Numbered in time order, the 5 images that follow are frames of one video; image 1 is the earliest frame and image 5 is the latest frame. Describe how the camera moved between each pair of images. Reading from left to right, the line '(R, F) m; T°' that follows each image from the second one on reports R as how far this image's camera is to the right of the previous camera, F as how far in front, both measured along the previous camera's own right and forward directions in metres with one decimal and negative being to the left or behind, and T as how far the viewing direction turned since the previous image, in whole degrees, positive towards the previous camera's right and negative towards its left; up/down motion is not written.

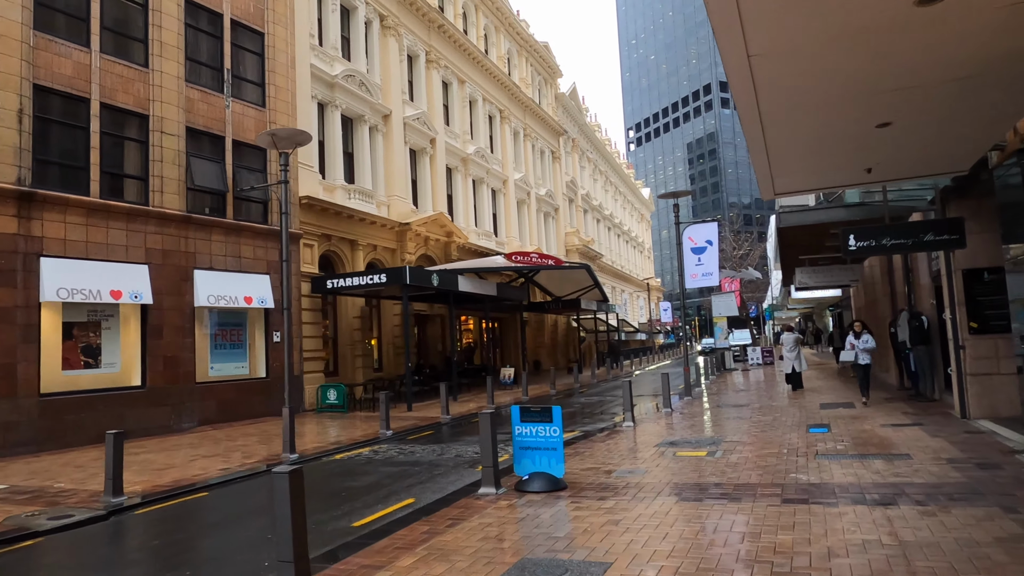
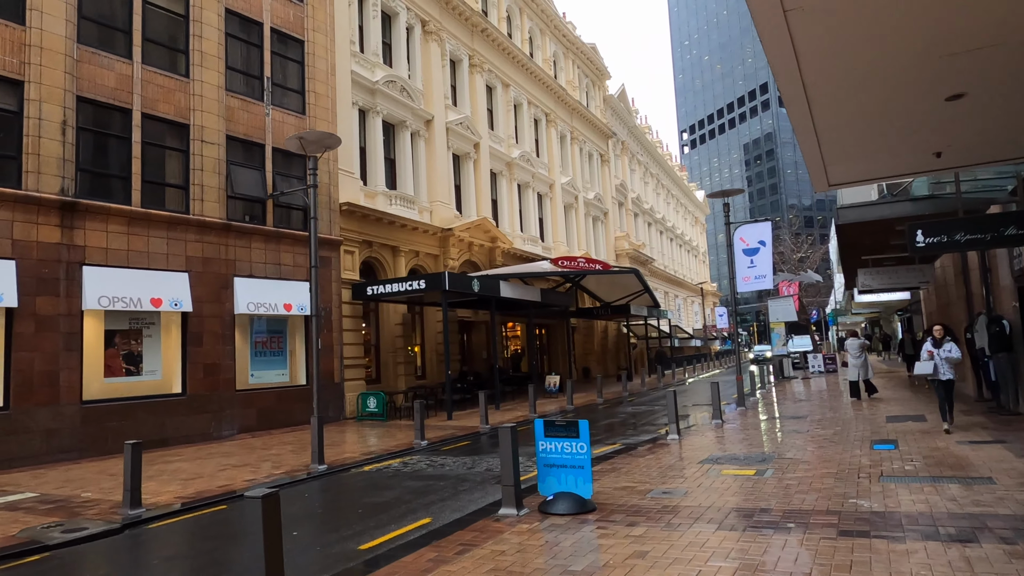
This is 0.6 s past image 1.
(+0.3, +0.6) m; -5°
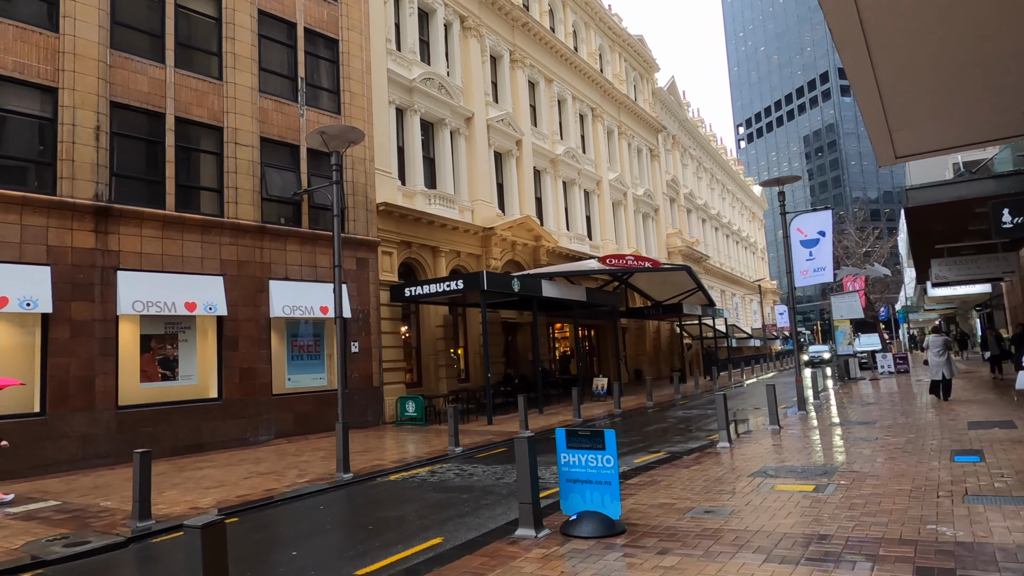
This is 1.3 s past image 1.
(+0.4, +0.8) m; -5°
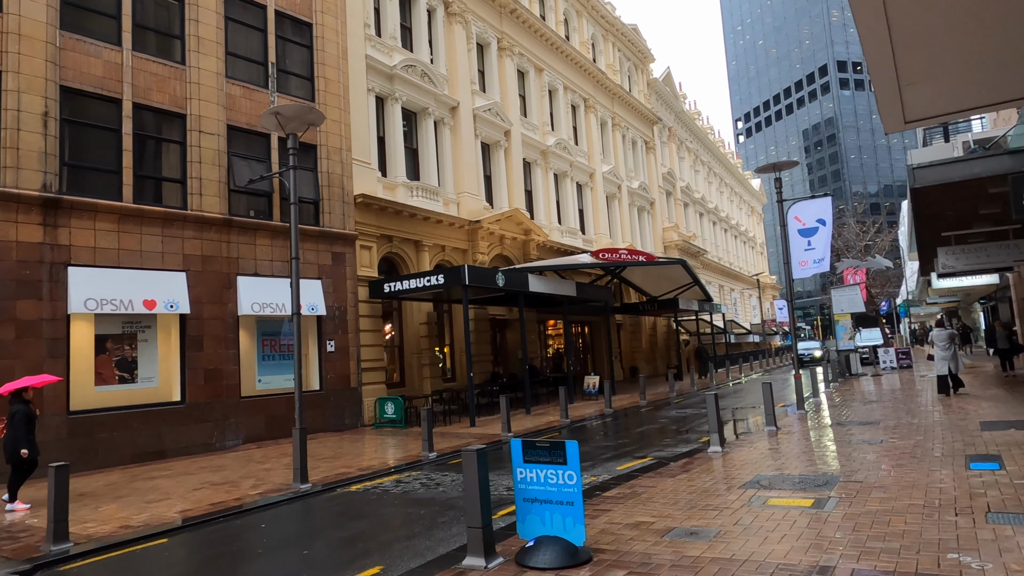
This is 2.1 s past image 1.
(+0.4, +0.9) m; 0°
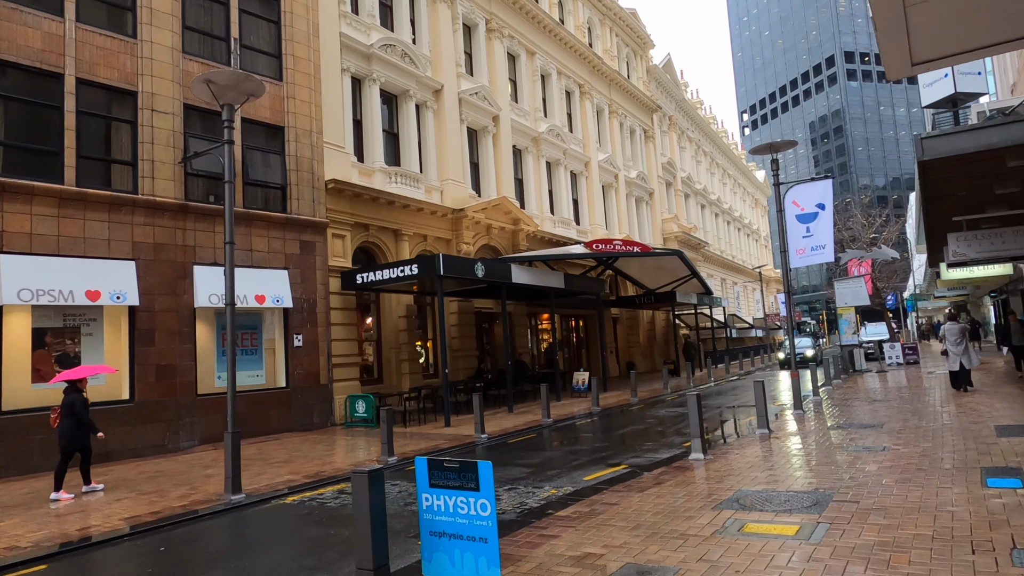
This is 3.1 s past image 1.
(+0.7, +1.1) m; 0°
